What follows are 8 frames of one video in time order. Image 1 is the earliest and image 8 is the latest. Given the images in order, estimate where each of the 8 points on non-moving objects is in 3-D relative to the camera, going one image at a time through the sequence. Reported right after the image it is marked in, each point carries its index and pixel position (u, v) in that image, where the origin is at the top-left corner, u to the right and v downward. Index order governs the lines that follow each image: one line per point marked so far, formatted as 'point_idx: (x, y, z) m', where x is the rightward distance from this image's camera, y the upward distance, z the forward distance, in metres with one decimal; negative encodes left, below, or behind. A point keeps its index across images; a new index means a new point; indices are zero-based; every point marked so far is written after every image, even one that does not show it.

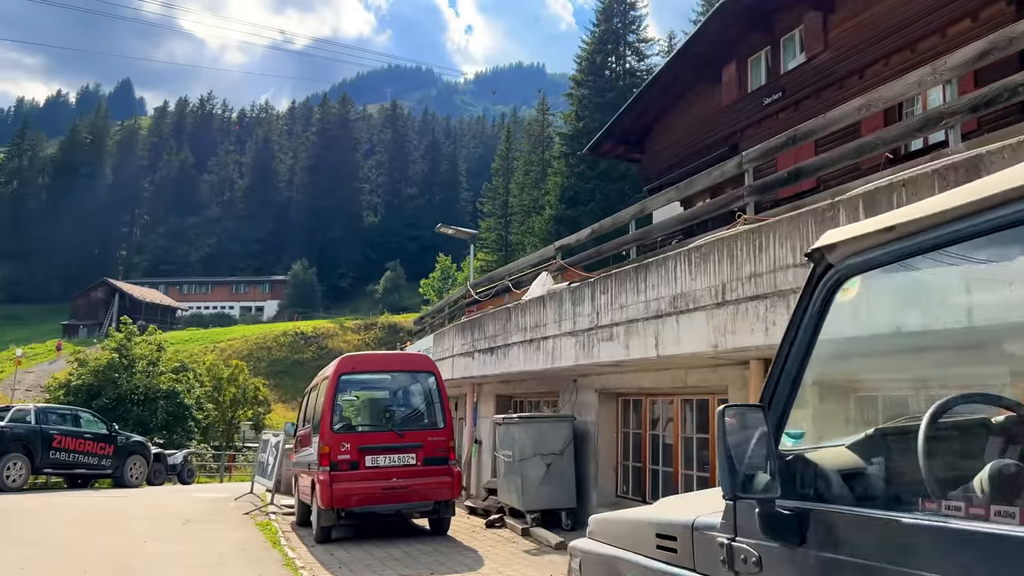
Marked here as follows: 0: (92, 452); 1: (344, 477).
0: (-9.5, -3.7, +18.6) m
1: (-1.7, -1.9, +8.1) m
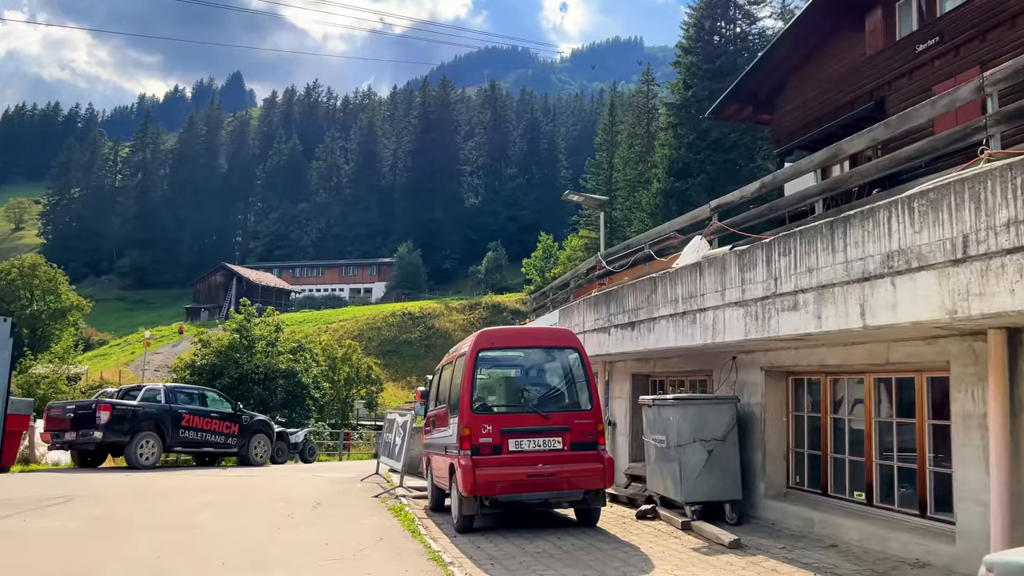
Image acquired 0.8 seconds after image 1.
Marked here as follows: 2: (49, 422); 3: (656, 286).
0: (-6.7, -3.3, +18.8) m
1: (-0.2, -1.6, +7.4) m
2: (-9.4, -2.7, +16.6) m
3: (+1.6, 0.0, +8.9) m
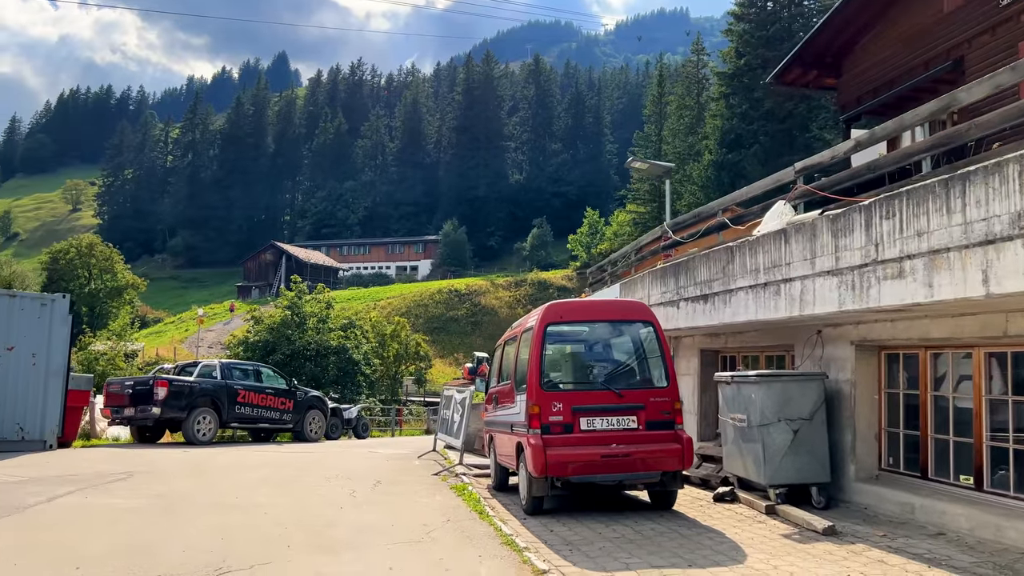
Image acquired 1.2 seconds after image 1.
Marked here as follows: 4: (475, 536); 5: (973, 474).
0: (-5.5, -2.7, +18.8) m
1: (+0.4, -1.3, +7.0) m
2: (-8.3, -2.3, +16.7) m
3: (+2.3, +0.3, +8.4) m
4: (-0.3, -2.0, +6.4) m
5: (+3.6, -1.4, +6.3) m
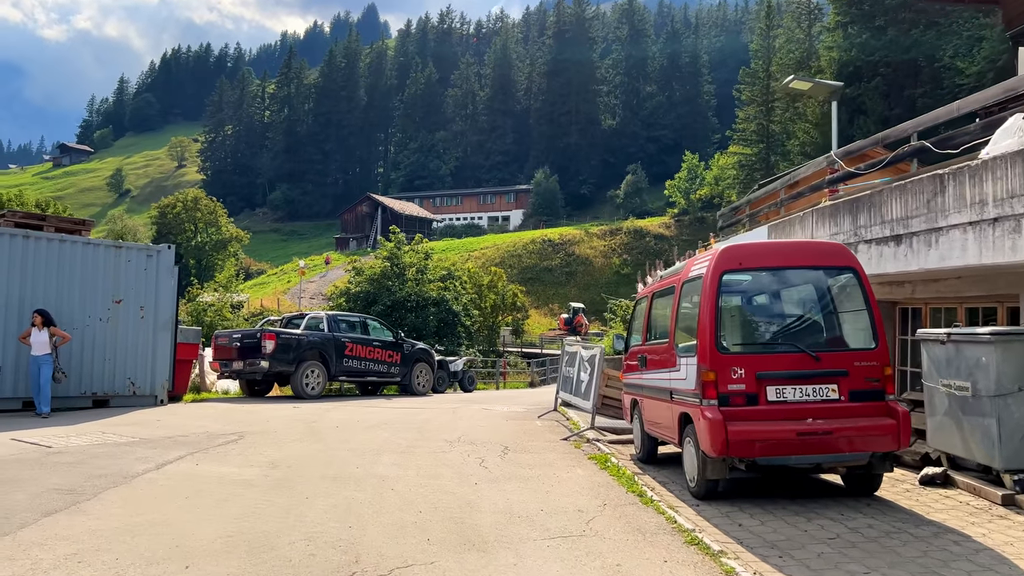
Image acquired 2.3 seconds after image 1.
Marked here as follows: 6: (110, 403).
0: (-2.9, -1.6, +18.2) m
1: (+1.6, -0.9, +5.8) m
2: (-5.9, -1.3, +16.4) m
3: (+3.6, +0.8, +6.8) m
4: (+0.9, -1.6, +5.3) m
5: (+4.7, -1.0, +4.7) m
6: (-6.3, -1.8, +12.8) m
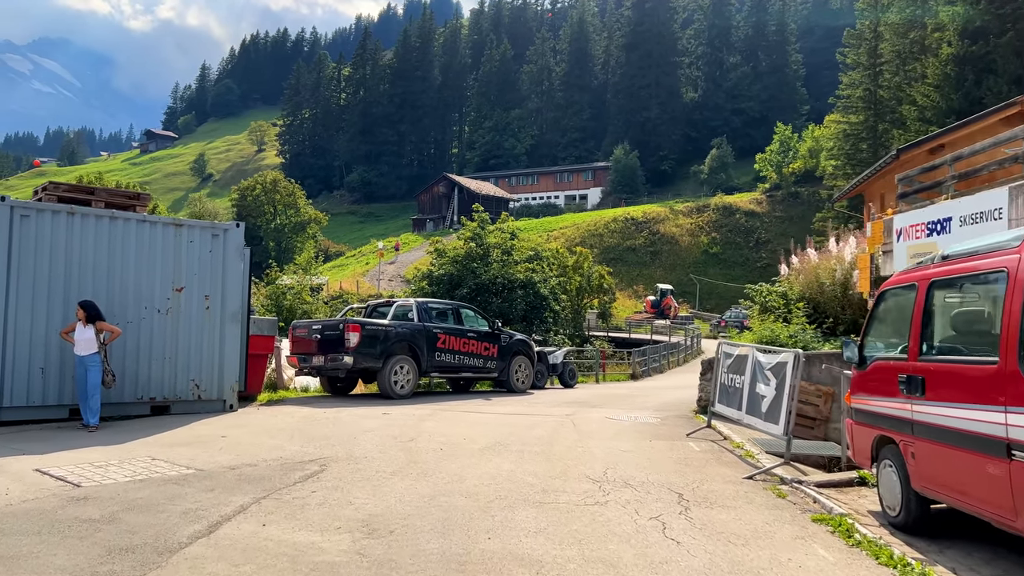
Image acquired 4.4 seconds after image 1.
0: (-0.7, -1.3, +16.0) m
1: (+2.7, -0.9, +3.2) m
2: (-3.9, -1.0, +14.4) m
3: (+4.8, +0.9, +4.0) m
4: (+1.9, -1.5, +2.8) m
5: (+5.7, -1.0, +1.9) m
6: (-4.5, -1.6, +10.9) m
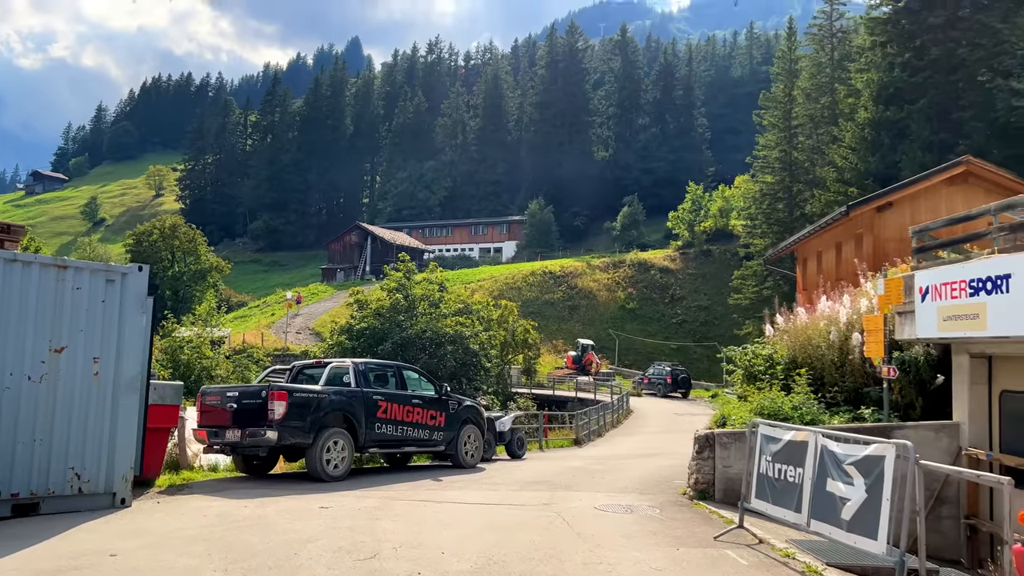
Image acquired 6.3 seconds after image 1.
0: (-1.5, -2.3, +13.8) m
1: (+3.3, -1.1, +1.5) m
2: (-4.5, -1.9, +11.9) m
3: (+5.3, +0.6, +2.7) m
4: (+2.6, -1.7, +1.0) m
5: (+6.4, -1.2, +0.5) m
6: (-4.8, -2.2, +8.3) m
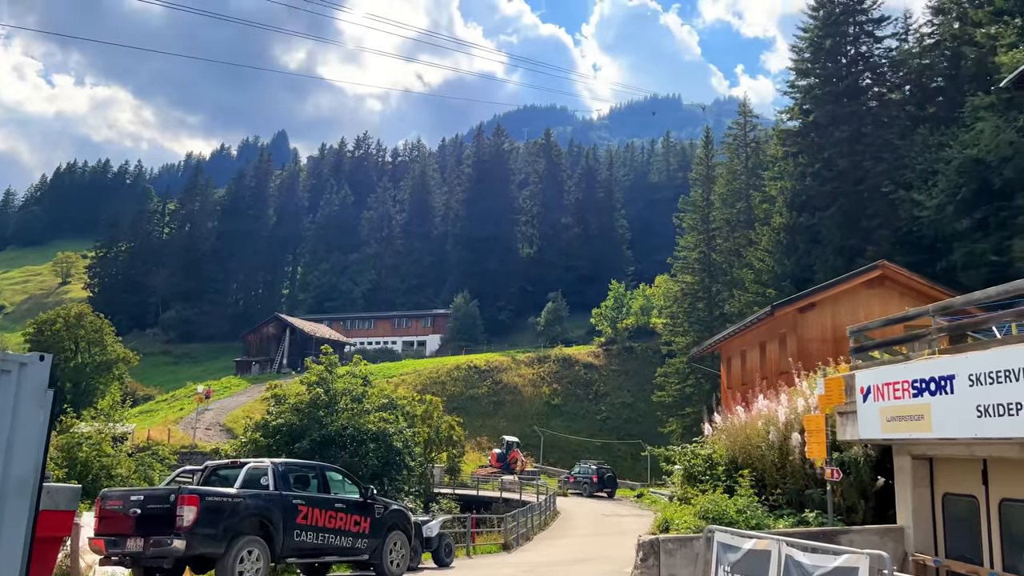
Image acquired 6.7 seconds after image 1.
0: (-2.6, -3.8, +12.8) m
1: (+3.4, -1.3, +1.3) m
2: (-5.4, -3.1, +10.7) m
3: (+5.3, +0.2, +2.8) m
4: (+2.7, -1.9, +0.6) m
5: (+6.6, -1.4, +0.6) m
6: (-5.3, -3.0, +7.1) m
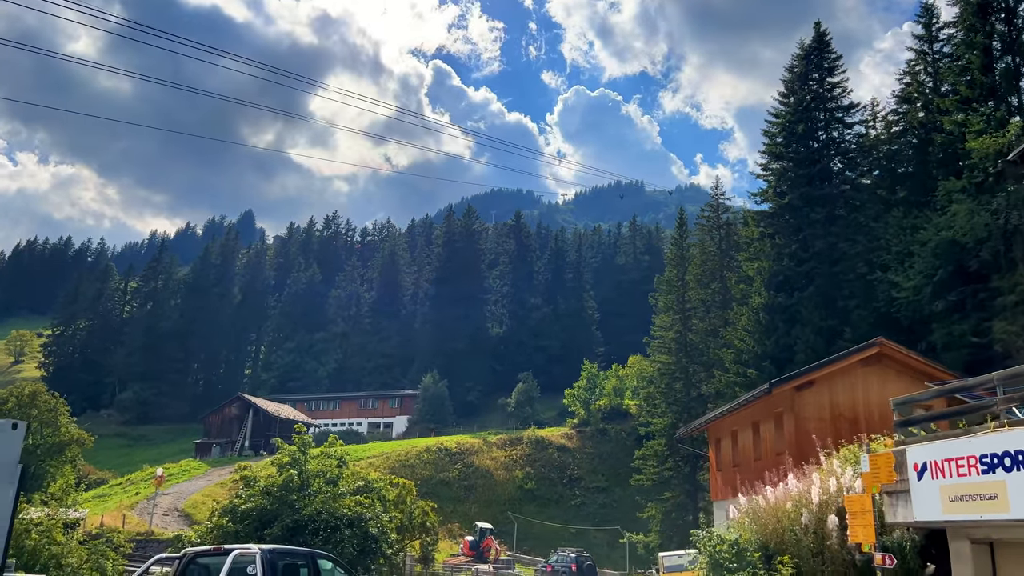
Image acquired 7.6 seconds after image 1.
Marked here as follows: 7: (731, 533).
0: (-2.4, -4.8, +11.5) m
1: (+4.1, -1.2, +0.5) m
2: (-5.1, -3.8, +9.4) m
3: (+5.9, +0.1, +2.3) m
4: (+3.4, -1.7, -0.2) m
5: (+7.3, -1.2, 0.0) m
6: (-4.9, -3.4, +5.8) m
7: (+3.3, -3.8, +12.6) m
